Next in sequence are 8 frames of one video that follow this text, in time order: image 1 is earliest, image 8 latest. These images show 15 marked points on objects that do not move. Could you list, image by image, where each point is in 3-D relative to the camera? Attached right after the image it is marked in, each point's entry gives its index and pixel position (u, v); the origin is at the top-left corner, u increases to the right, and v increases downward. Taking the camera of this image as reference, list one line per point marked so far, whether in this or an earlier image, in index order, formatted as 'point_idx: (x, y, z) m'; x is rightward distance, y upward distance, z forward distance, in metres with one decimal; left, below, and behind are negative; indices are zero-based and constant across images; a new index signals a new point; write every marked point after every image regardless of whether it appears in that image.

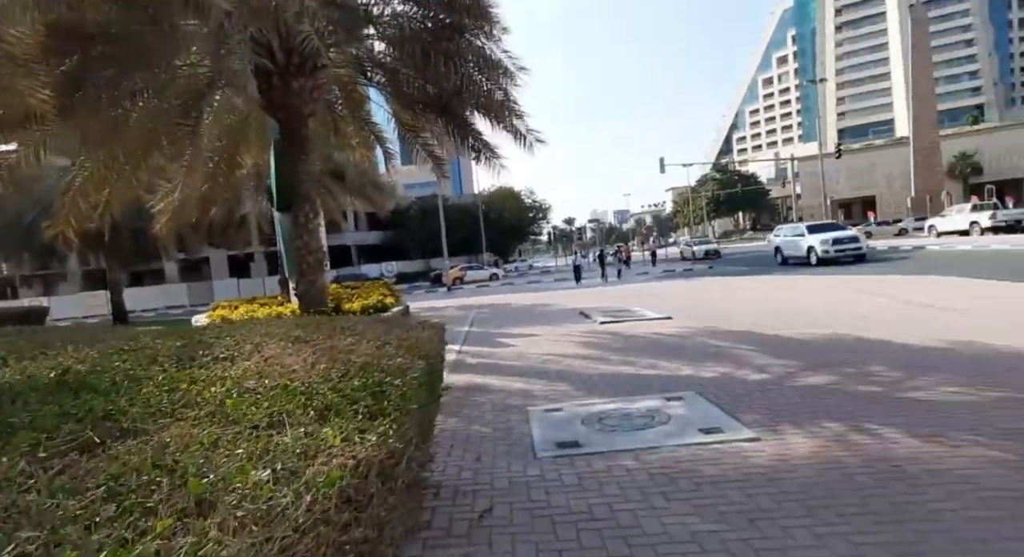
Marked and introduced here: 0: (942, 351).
0: (+5.0, -0.9, +7.9) m
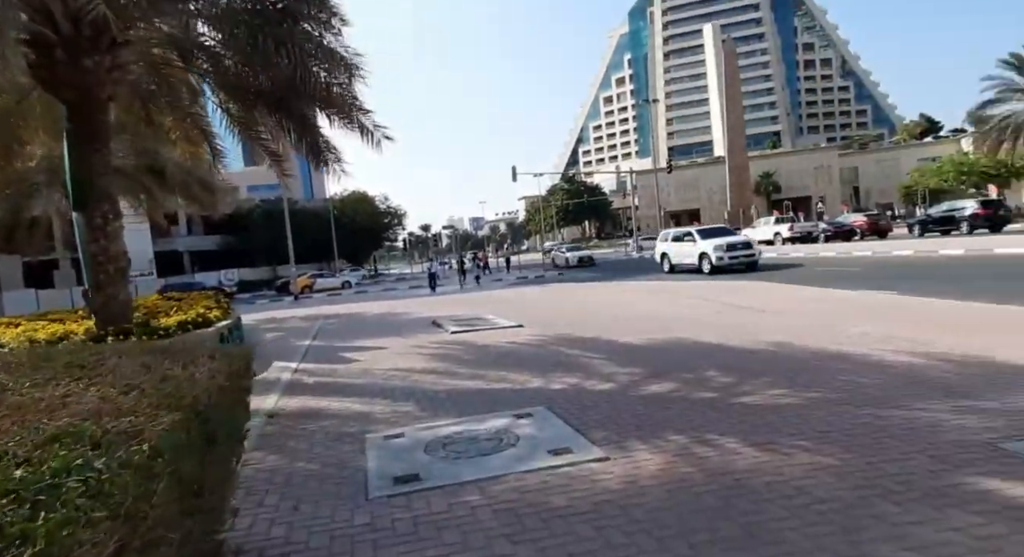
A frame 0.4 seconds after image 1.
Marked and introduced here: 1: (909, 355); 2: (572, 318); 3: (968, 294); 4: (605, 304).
0: (+3.2, -1.0, +8.5) m
1: (+4.7, -0.9, +8.0) m
2: (+1.3, -0.9, +14.3) m
3: (+10.2, -0.3, +15.4) m
4: (+2.4, -0.7, +17.4) m
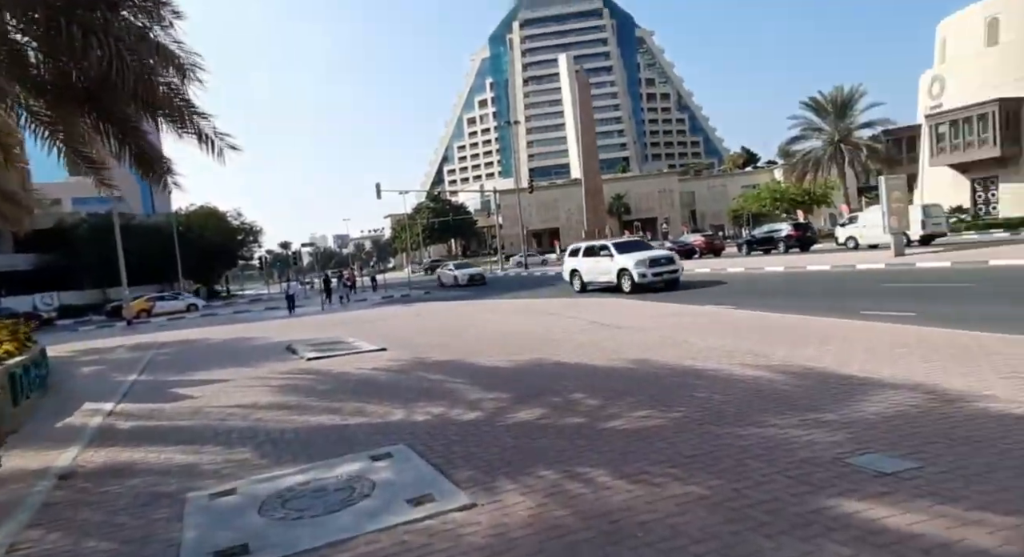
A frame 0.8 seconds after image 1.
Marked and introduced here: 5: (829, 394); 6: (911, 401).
0: (+1.5, -1.2, +8.5) m
1: (+3.1, -1.1, +8.4) m
2: (-1.5, -1.3, +13.9) m
3: (+7.0, -0.7, +16.7) m
4: (-1.1, -1.2, +17.1) m
5: (+3.1, -1.1, +6.5) m
6: (+3.6, -1.1, +6.1) m
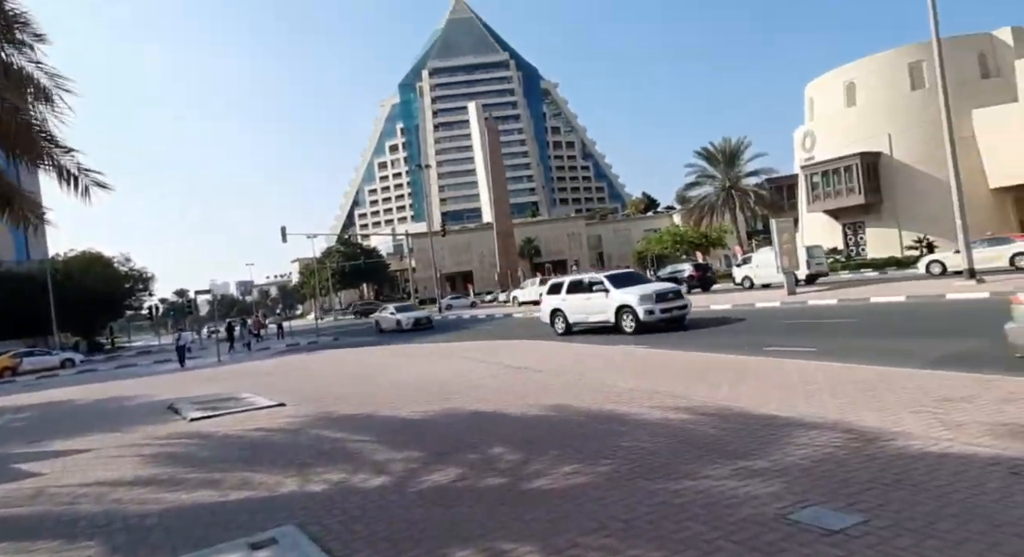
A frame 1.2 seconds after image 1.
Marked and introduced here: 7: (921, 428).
0: (+0.4, -1.7, +8.1) m
1: (+2.0, -1.6, +8.1) m
2: (-3.3, -2.2, +13.0) m
3: (+4.8, -1.7, +16.9) m
4: (-3.2, -2.3, +16.3) m
5: (+2.3, -1.5, +6.3) m
6: (+2.9, -1.4, +5.9) m
7: (+3.9, -1.4, +6.4) m
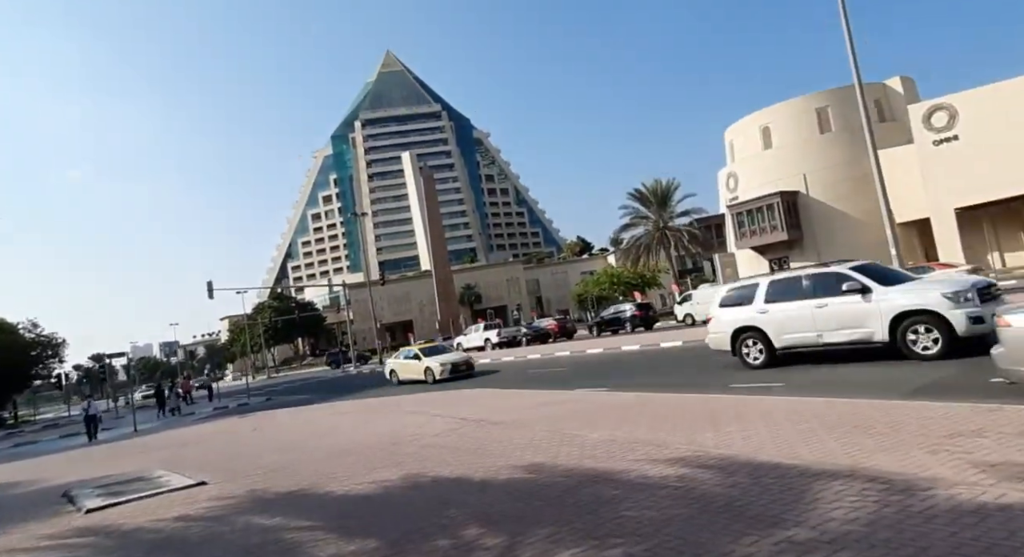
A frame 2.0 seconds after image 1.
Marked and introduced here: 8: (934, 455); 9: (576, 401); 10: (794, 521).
0: (+0.1, -2.2, +6.9) m
1: (+1.7, -2.0, +7.2) m
2: (-4.0, -3.1, +11.5) m
3: (+3.7, -2.6, +16.2) m
4: (-4.2, -3.4, +14.7) m
5: (+2.1, -1.7, +5.4) m
6: (+2.7, -1.6, +5.0) m
7: (+3.7, -1.6, +5.7) m
8: (+4.0, -1.7, +6.3) m
9: (+1.4, -2.7, +14.5) m
10: (+1.9, -1.6, +4.5) m
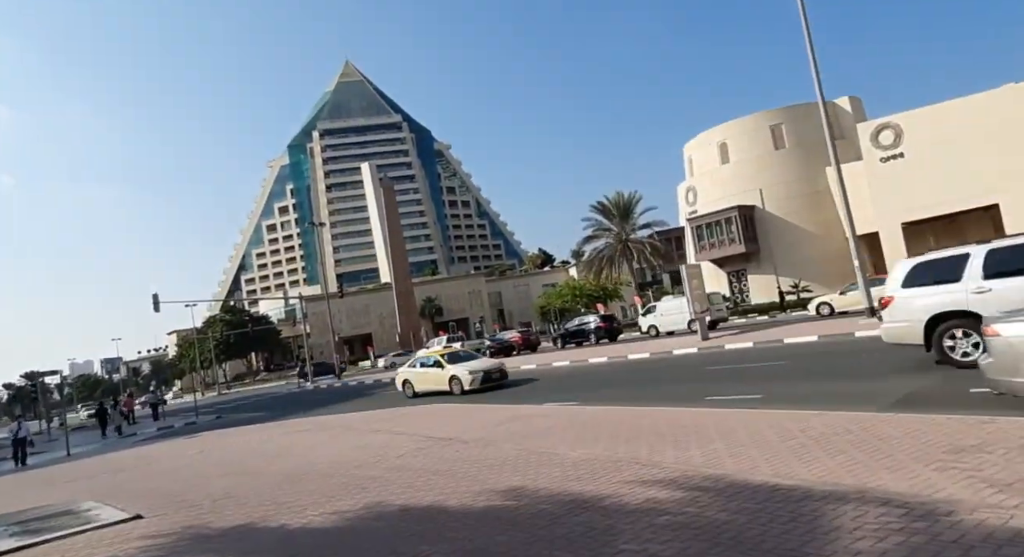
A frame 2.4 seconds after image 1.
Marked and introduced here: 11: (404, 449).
0: (-0.1, -2.2, +6.3) m
1: (+1.4, -2.0, +6.6) m
2: (-4.5, -3.2, +10.5) m
3: (+2.9, -2.8, +15.7) m
4: (-4.9, -3.6, +13.8) m
5: (+2.0, -1.8, +4.8) m
6: (+2.6, -1.7, +4.6) m
7: (+3.6, -1.7, +5.2) m
8: (+3.8, -1.7, +5.9) m
9: (+0.8, -2.9, +13.9) m
10: (+1.8, -1.6, +4.0) m
11: (-1.9, -3.1, +12.1) m
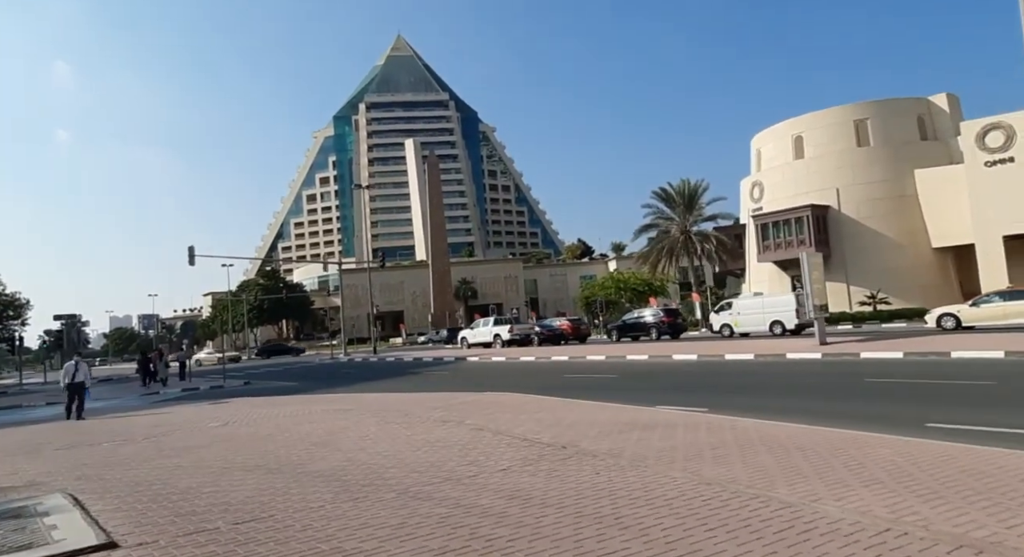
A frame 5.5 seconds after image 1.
0: (+1.6, -1.6, +2.6) m
1: (+3.1, -1.6, +2.8) m
2: (-2.7, -2.2, +7.0) m
3: (+4.9, -2.4, +11.8) m
4: (-3.0, -2.6, +10.3) m
5: (+3.6, -1.4, +1.0) m
6: (+4.2, -1.3, +0.7) m
7: (+5.2, -1.4, +1.3) m
8: (+5.5, -1.5, +2.0) m
9: (+2.7, -2.2, +10.1) m
10: (+3.4, -1.2, +0.2) m
11: (-0.1, -2.3, +8.4) m
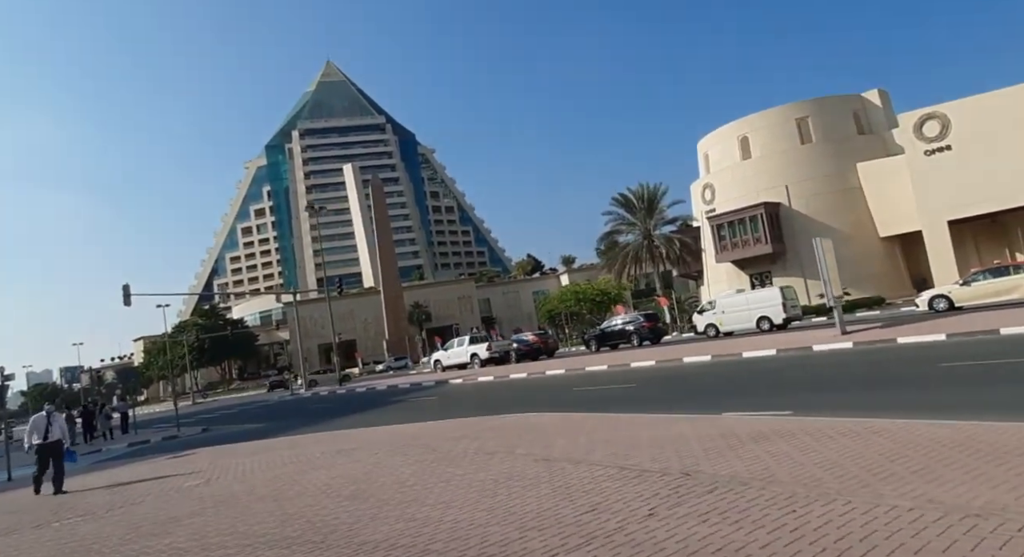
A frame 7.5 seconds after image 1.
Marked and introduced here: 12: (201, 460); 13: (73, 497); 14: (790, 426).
0: (+3.2, -1.2, +0.8) m
1: (+4.7, -1.0, +1.2) m
2: (-1.4, -2.2, +4.8) m
3: (+5.8, -2.0, +10.3) m
4: (-1.9, -2.7, +8.1) m
5: (+5.3, -0.7, -0.6) m
6: (+5.9, -0.6, -0.8) m
7: (+6.9, -0.6, -0.1) m
8: (+7.1, -0.7, +0.6) m
9: (+3.7, -1.9, +8.4) m
10: (+5.2, -0.6, -1.4) m
11: (+1.1, -2.1, +6.5) m
12: (-7.4, -4.3, +15.9) m
13: (-8.7, -4.1, +13.2) m
14: (+3.7, -2.0, +9.2) m
